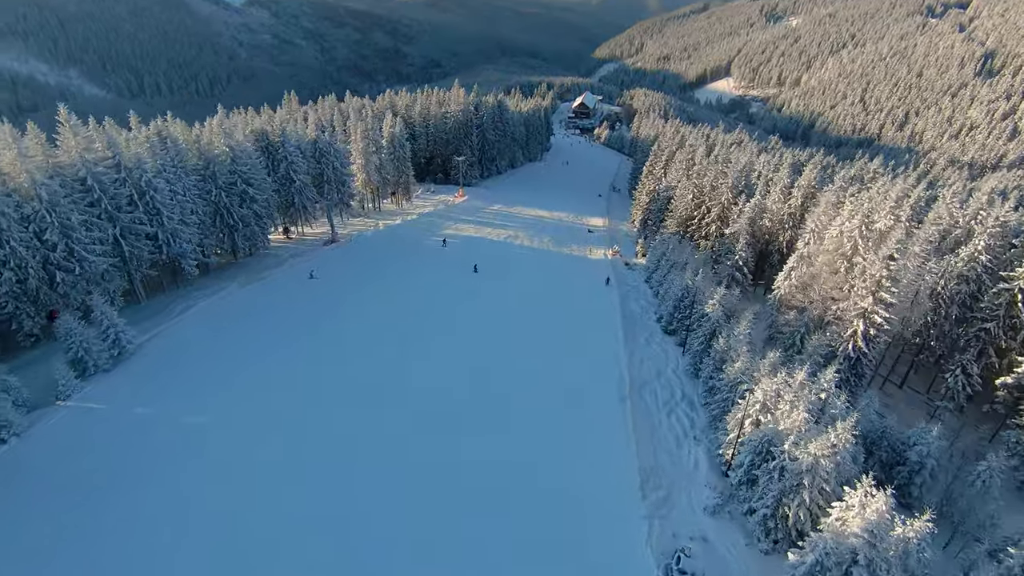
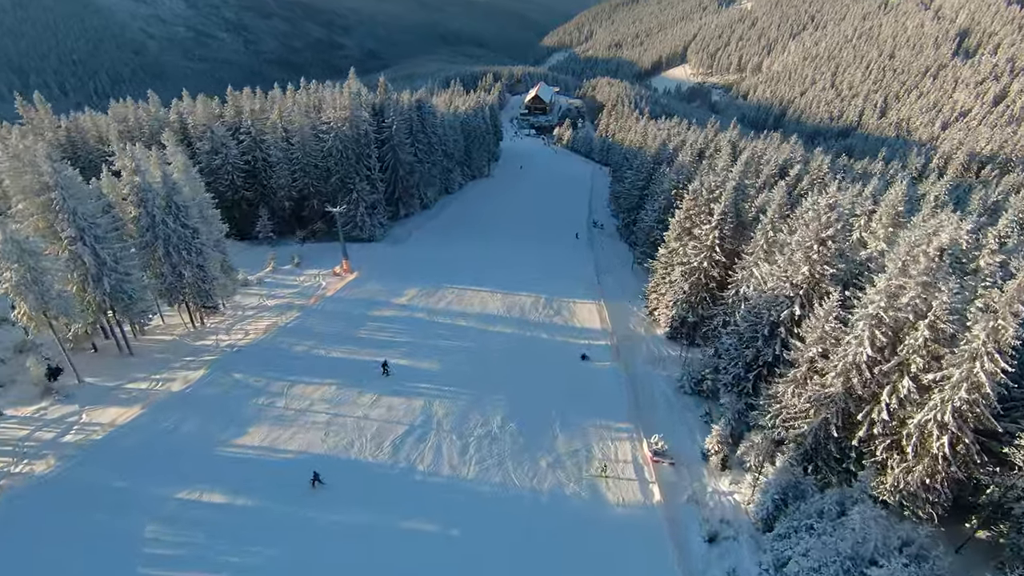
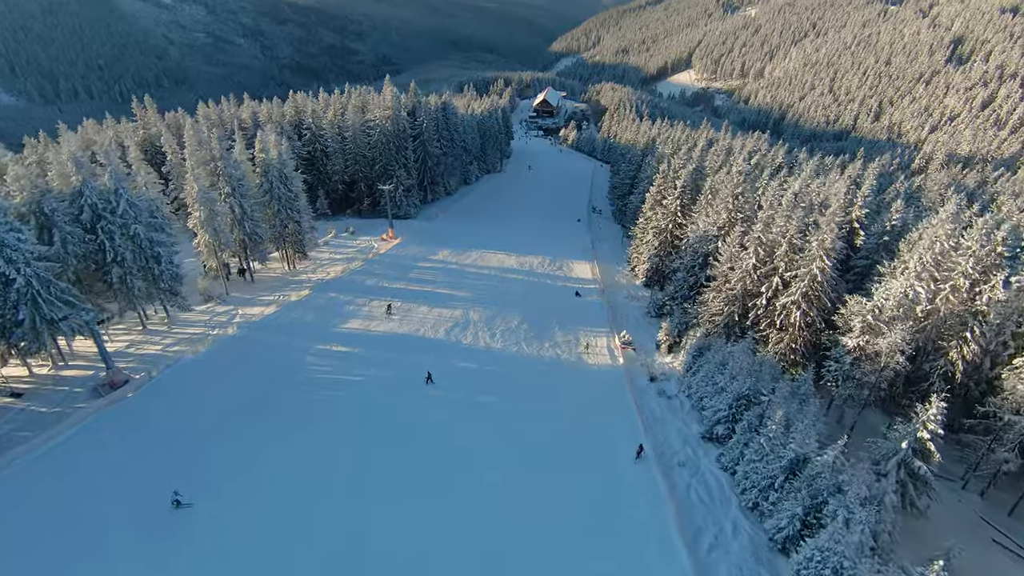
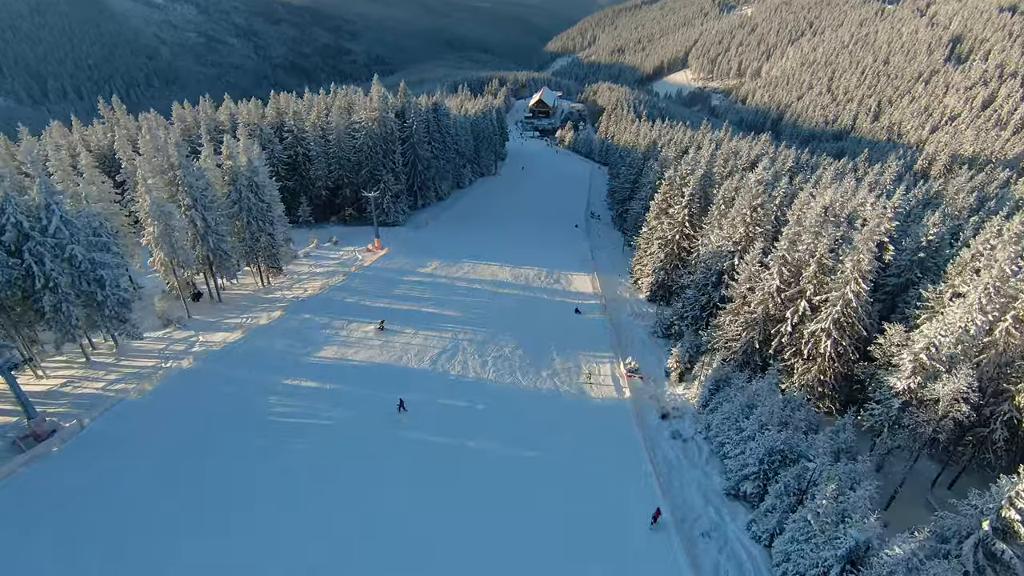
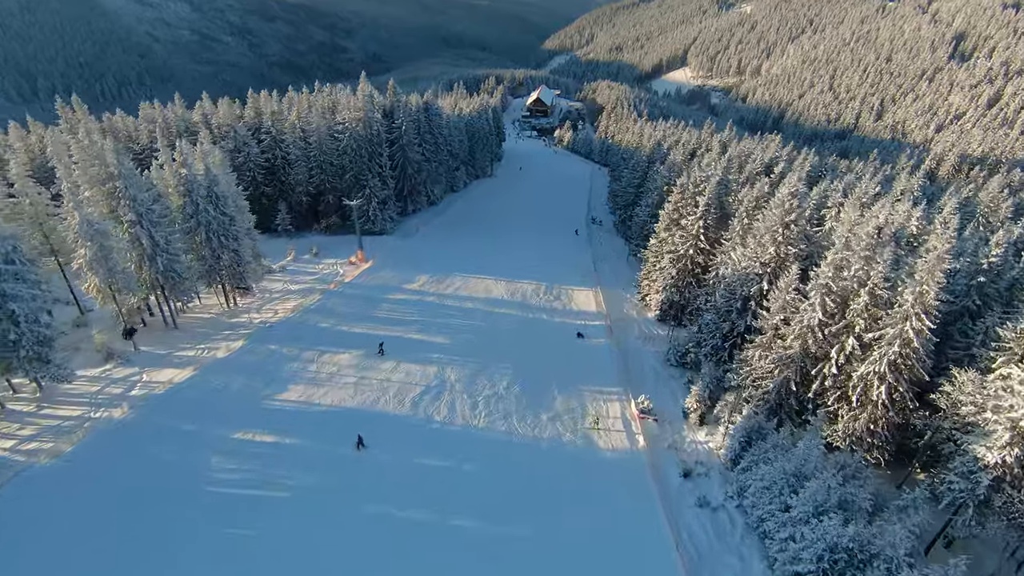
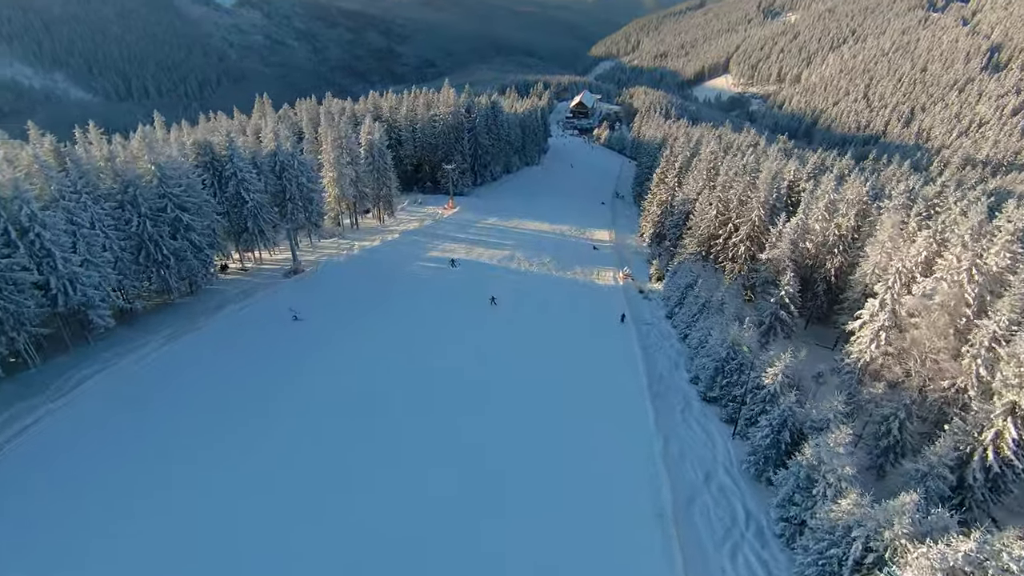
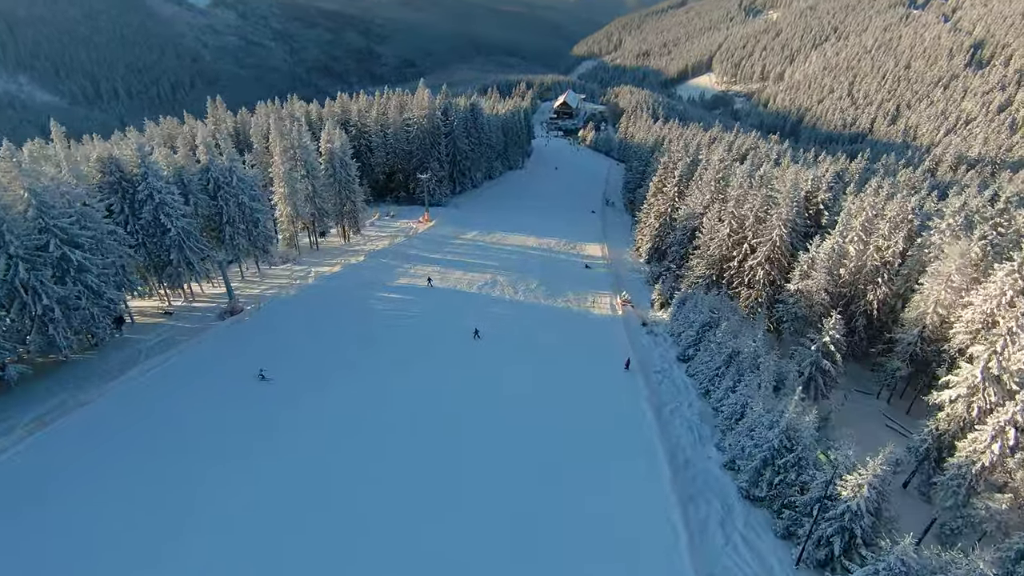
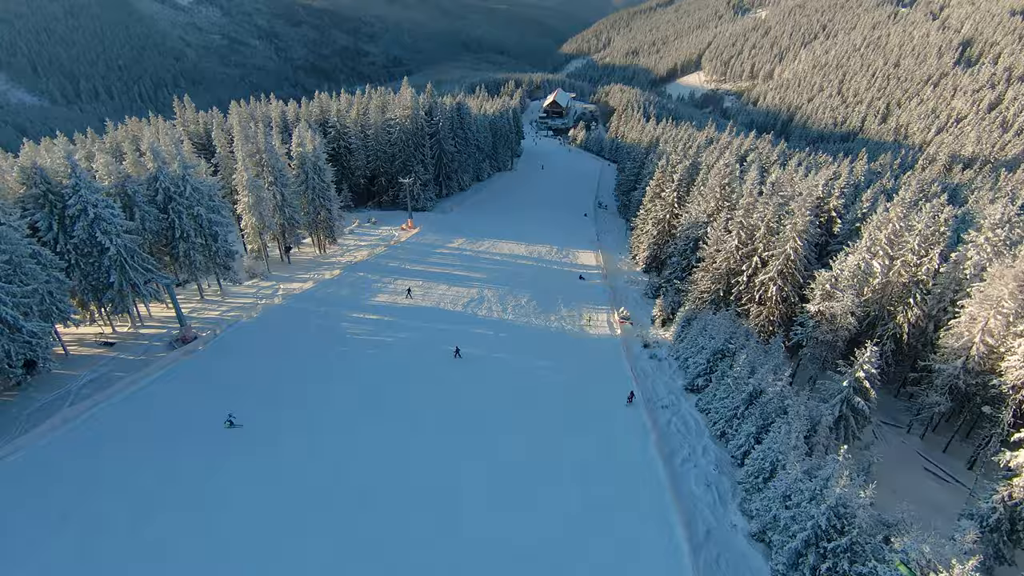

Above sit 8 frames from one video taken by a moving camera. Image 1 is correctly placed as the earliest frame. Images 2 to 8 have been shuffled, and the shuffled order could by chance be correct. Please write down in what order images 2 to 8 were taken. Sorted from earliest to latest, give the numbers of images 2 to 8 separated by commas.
6, 7, 8, 3, 4, 5, 2
